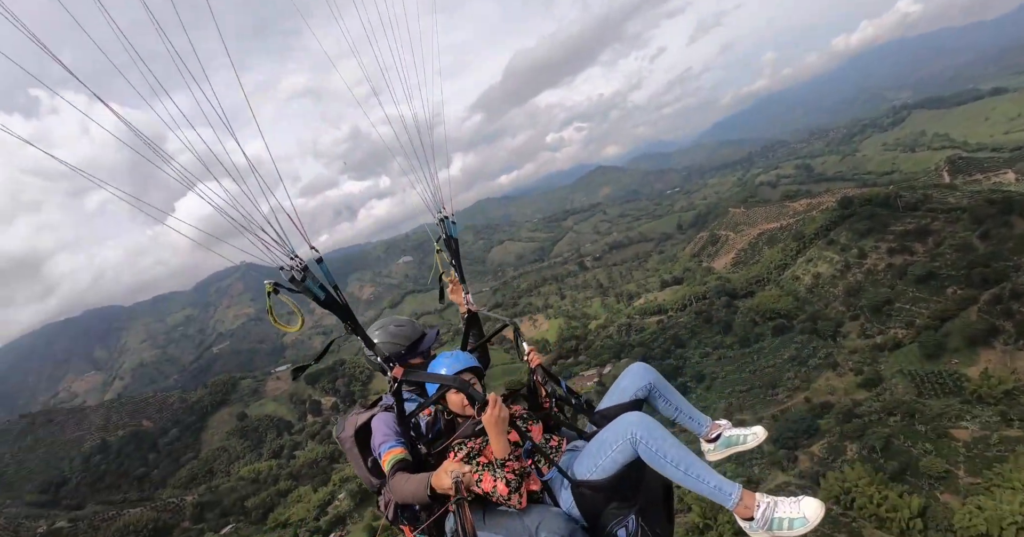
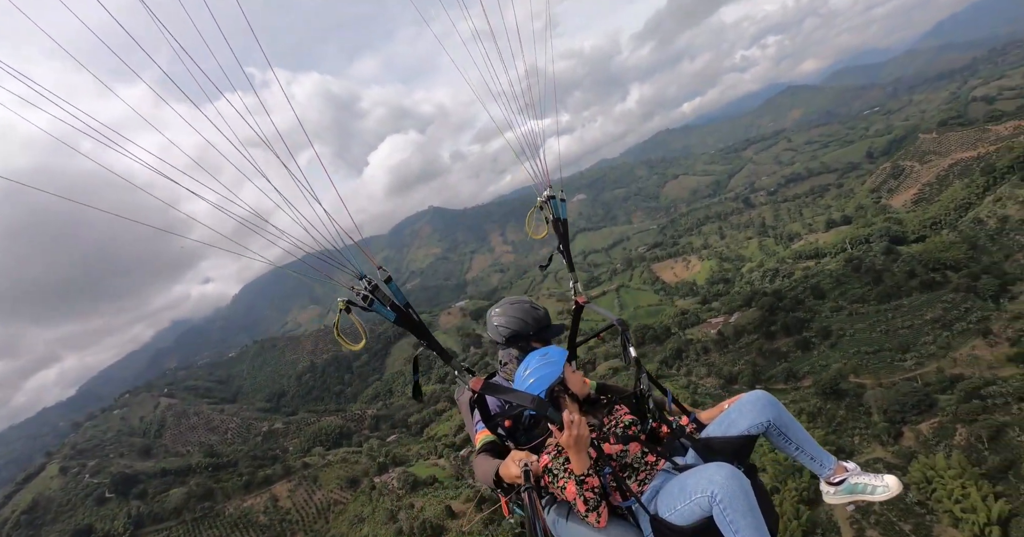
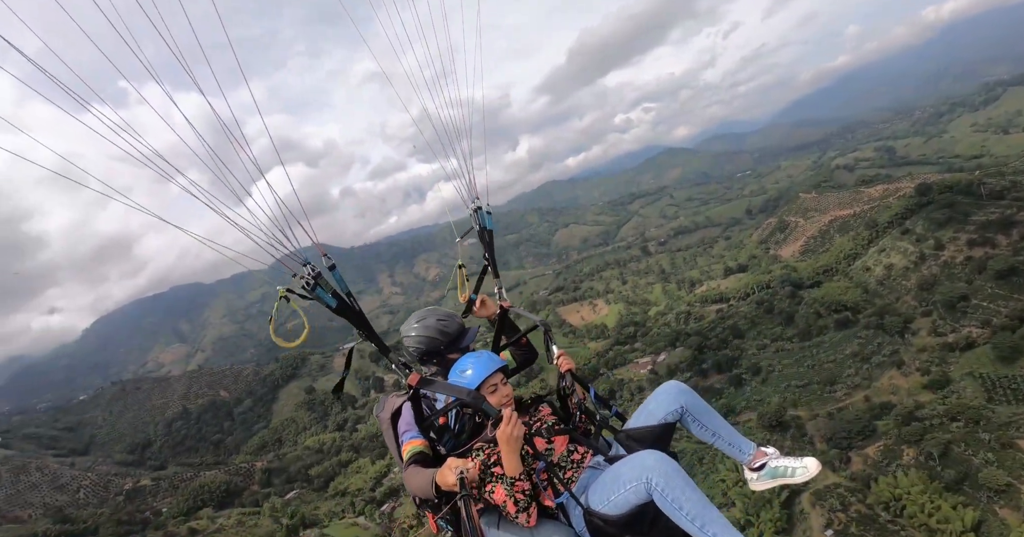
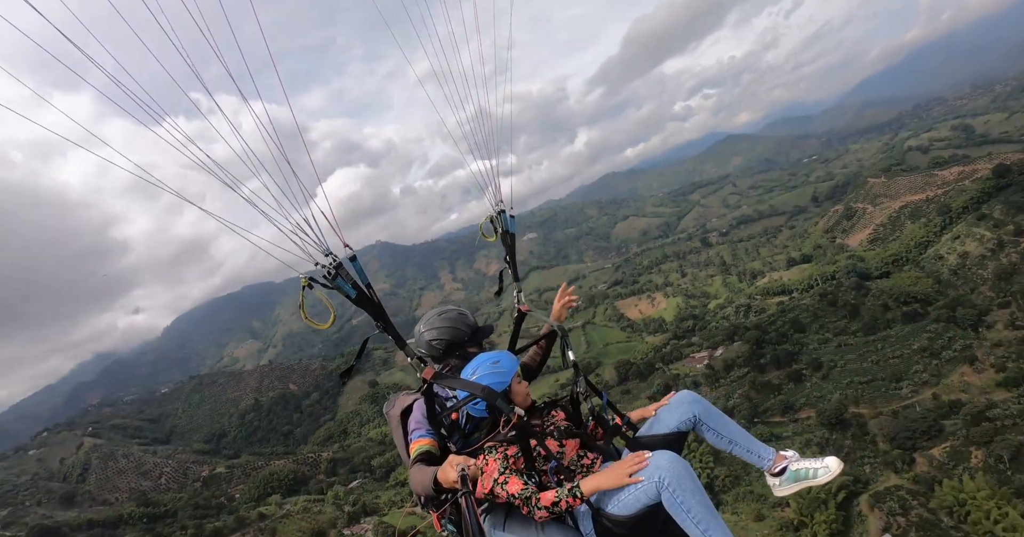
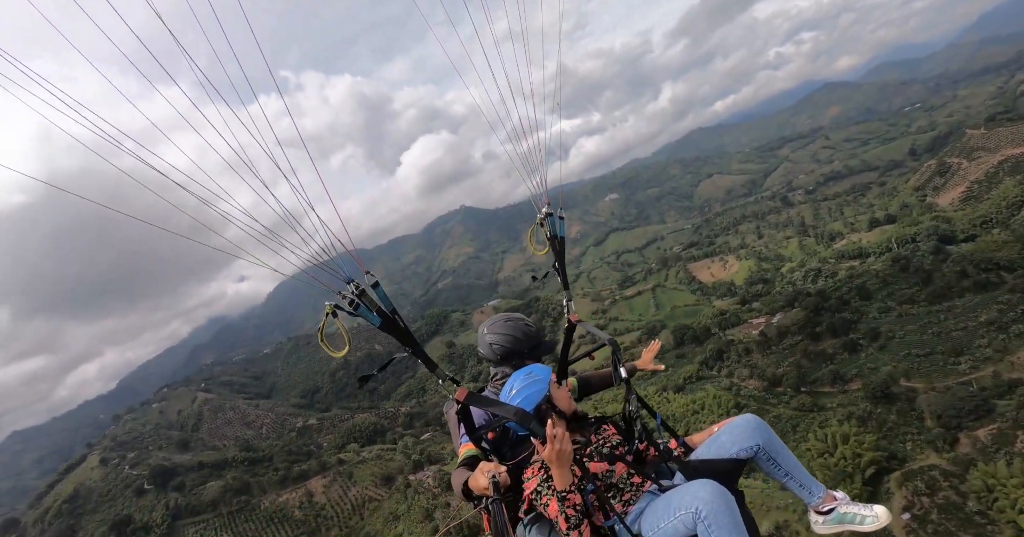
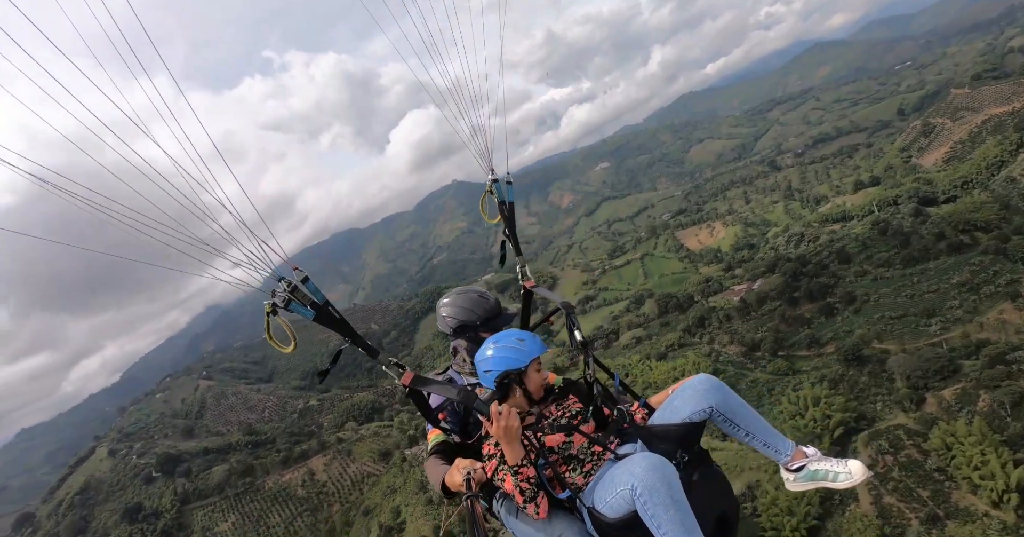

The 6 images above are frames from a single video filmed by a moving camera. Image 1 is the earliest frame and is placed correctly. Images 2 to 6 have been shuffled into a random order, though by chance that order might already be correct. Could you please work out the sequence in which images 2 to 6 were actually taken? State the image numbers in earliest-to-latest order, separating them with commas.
3, 4, 5, 2, 6
